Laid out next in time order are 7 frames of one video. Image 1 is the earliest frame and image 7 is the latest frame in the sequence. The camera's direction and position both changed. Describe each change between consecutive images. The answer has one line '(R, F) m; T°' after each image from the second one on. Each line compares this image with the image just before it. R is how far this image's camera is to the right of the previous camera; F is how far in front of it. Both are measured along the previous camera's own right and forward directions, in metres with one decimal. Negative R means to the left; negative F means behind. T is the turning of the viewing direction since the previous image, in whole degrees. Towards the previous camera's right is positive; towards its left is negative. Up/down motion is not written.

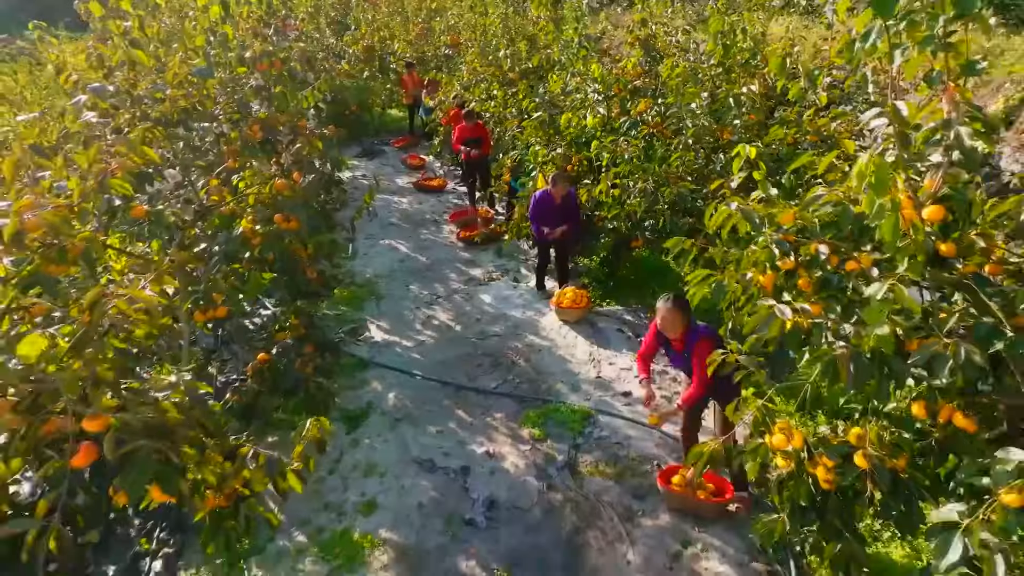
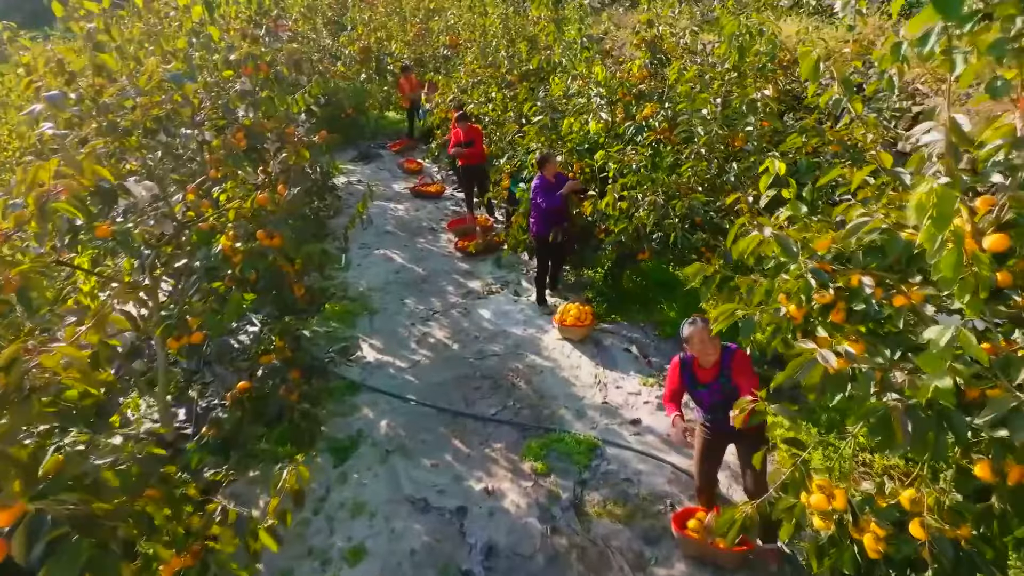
(0.0, +0.2) m; 0°
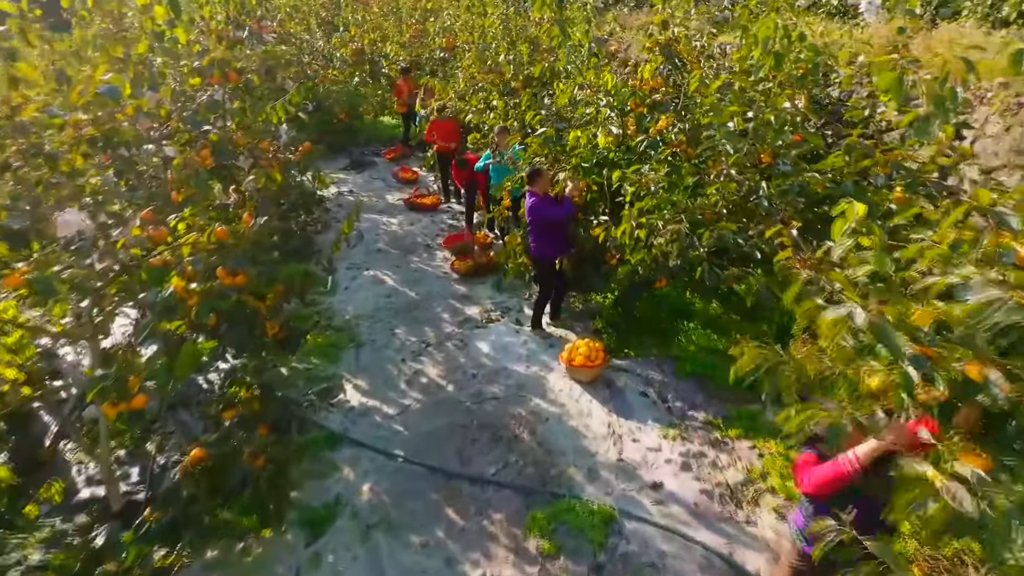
(0.0, +0.4) m; 0°
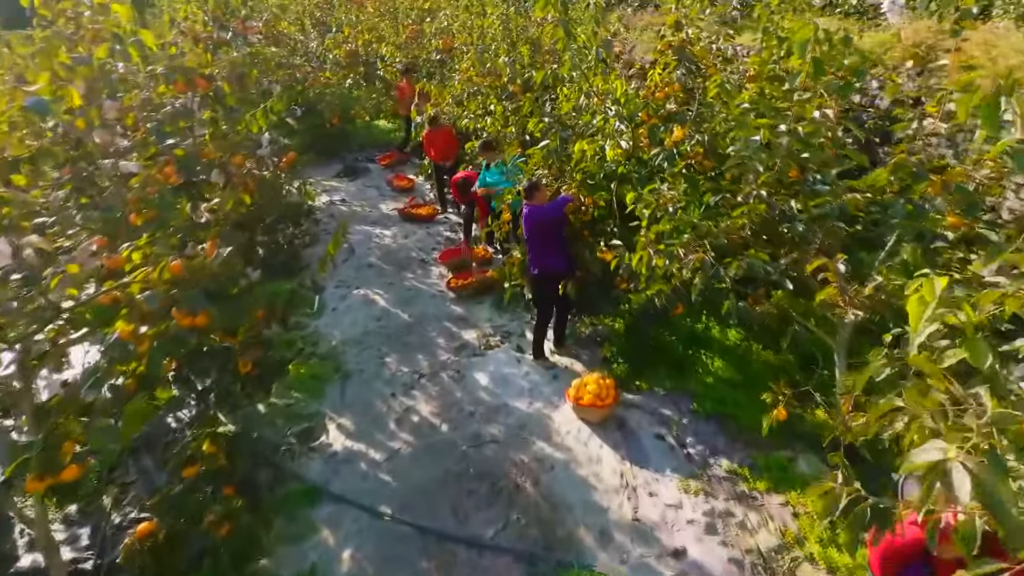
(0.0, +0.4) m; 0°
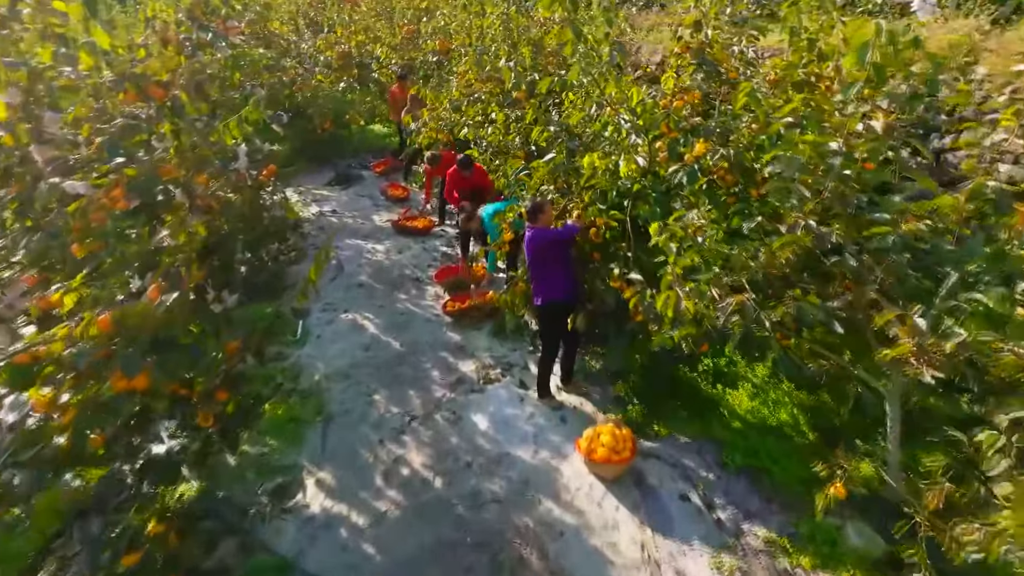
(0.0, +0.4) m; 0°
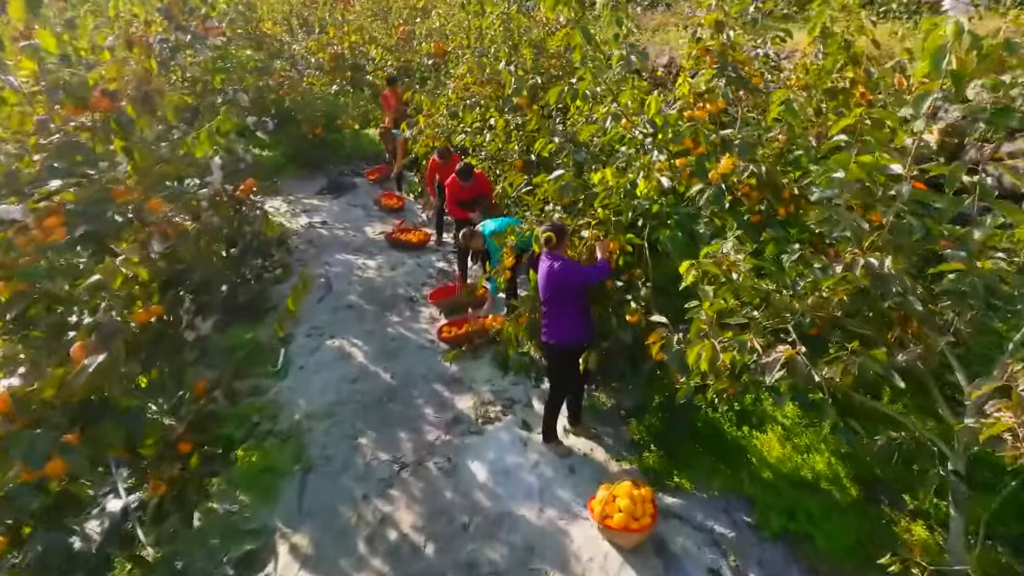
(0.0, +0.4) m; 0°
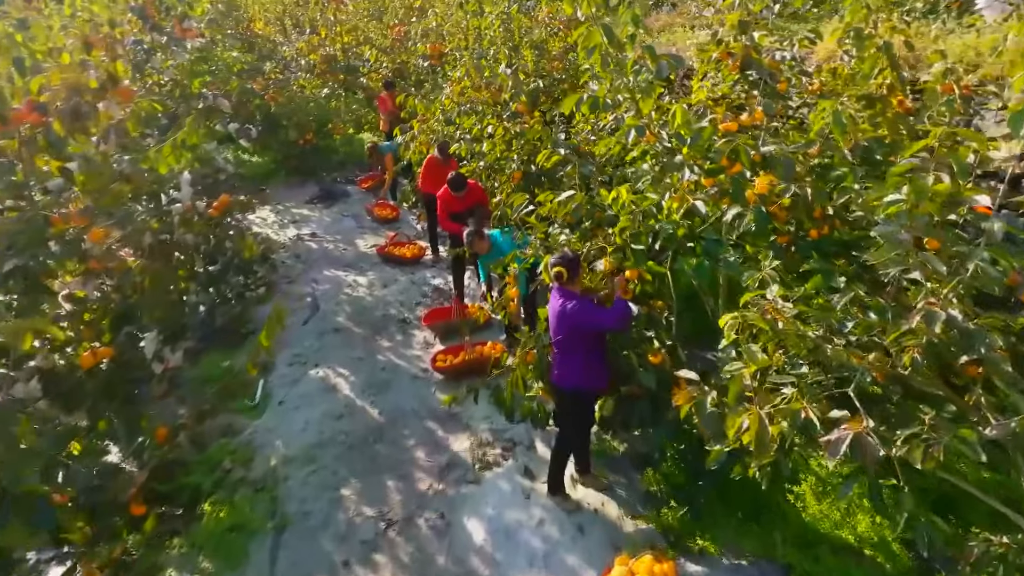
(0.0, +0.3) m; 0°
